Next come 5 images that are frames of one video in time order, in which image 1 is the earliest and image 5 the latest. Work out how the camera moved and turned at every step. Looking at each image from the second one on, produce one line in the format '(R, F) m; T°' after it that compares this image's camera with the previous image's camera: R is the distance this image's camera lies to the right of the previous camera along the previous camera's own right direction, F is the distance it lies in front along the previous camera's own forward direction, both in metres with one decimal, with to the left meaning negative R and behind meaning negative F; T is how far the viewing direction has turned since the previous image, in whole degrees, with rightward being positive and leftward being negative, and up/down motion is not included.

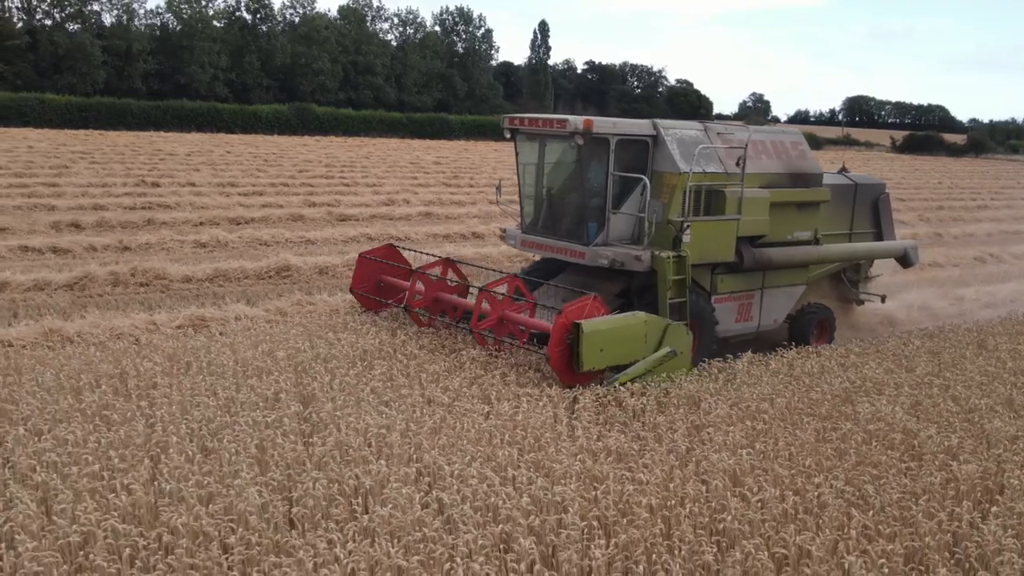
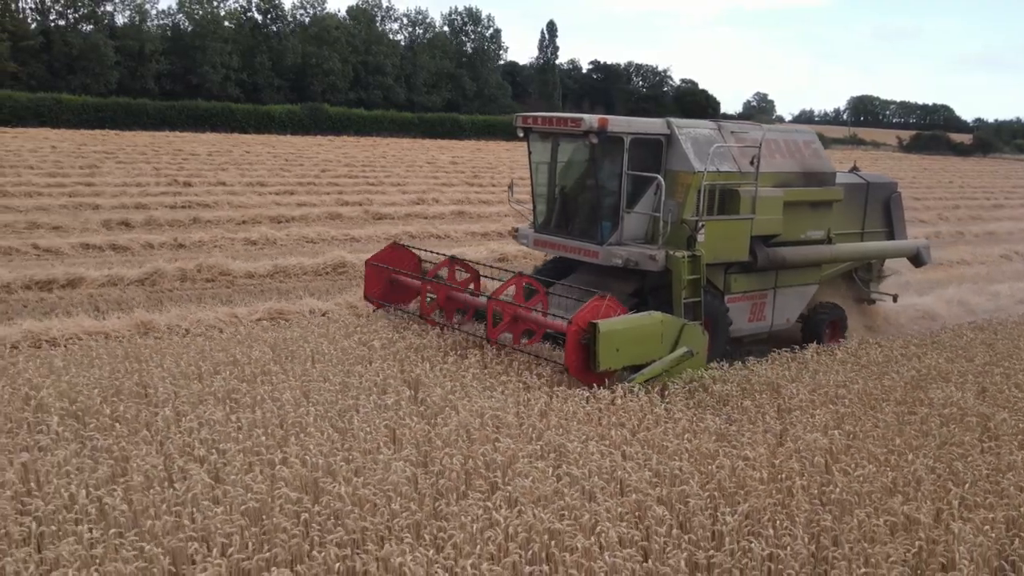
(-0.5, -0.3) m; 0°
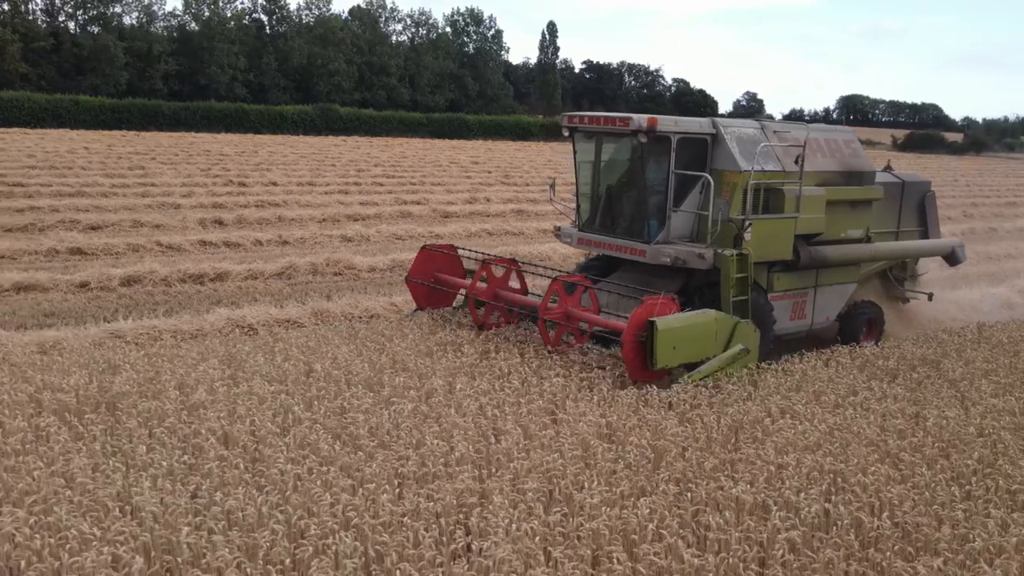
(-1.3, -0.7) m; +1°
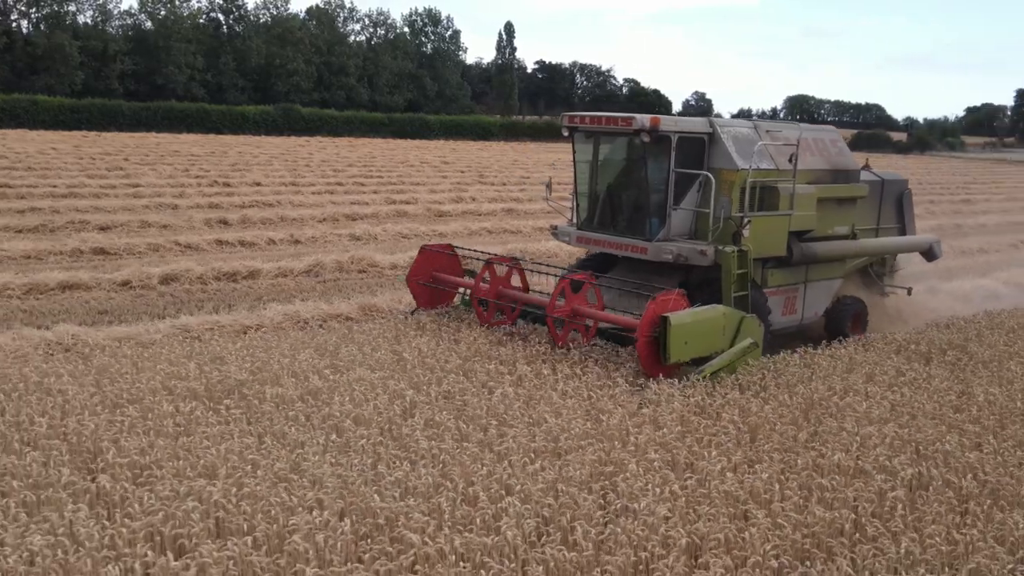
(-0.8, -0.4) m; +3°
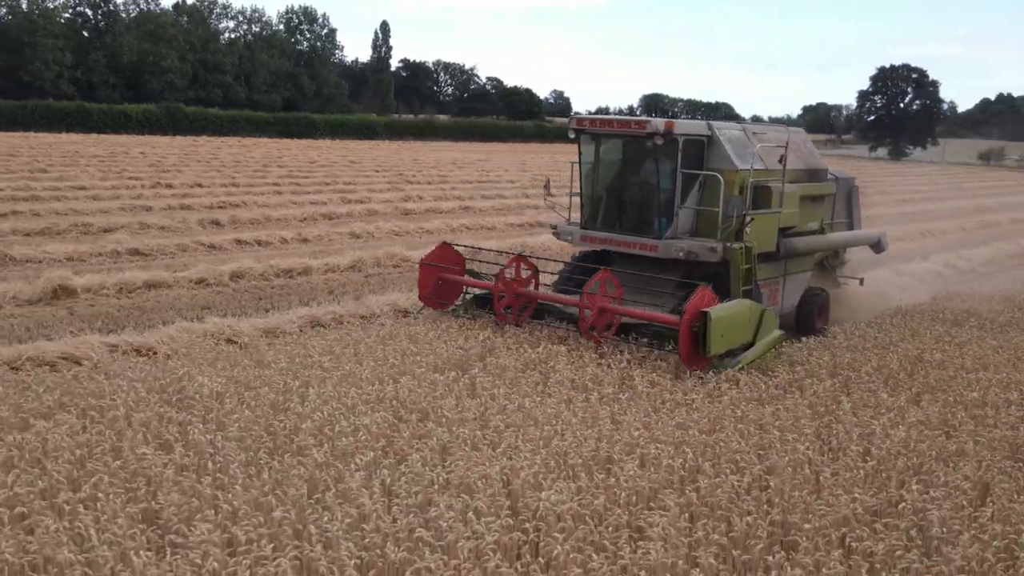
(-2.0, -0.8) m; +8°
